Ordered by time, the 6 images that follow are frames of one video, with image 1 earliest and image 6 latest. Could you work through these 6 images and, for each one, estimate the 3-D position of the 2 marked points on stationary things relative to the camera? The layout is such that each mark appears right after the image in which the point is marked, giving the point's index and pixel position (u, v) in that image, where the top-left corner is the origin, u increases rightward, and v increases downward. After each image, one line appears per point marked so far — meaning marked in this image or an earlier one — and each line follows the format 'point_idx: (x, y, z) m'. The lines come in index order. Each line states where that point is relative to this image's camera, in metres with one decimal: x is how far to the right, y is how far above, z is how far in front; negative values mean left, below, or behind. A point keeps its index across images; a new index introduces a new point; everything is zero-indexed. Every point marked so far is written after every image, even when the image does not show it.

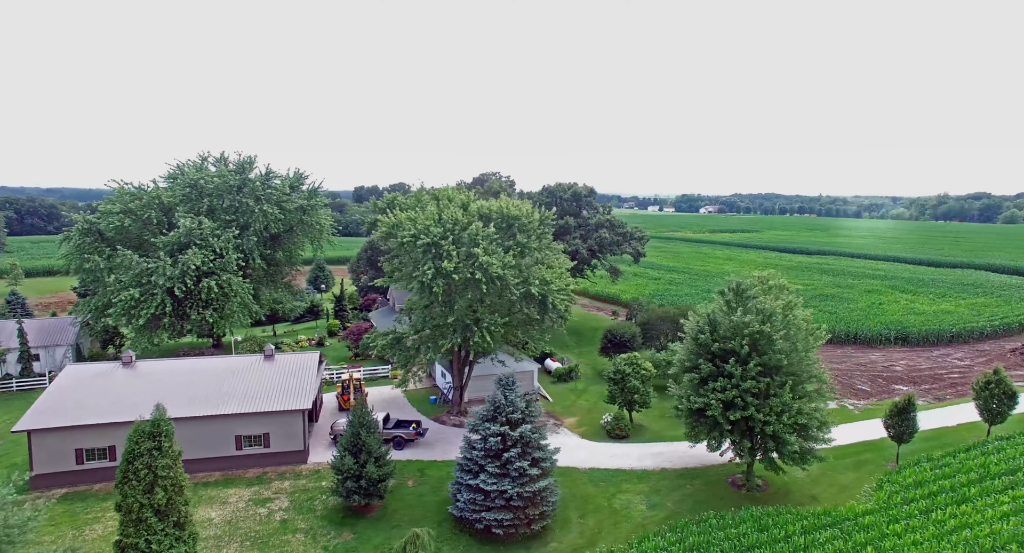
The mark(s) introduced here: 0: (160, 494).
0: (-8.0, -5.0, +14.2) m
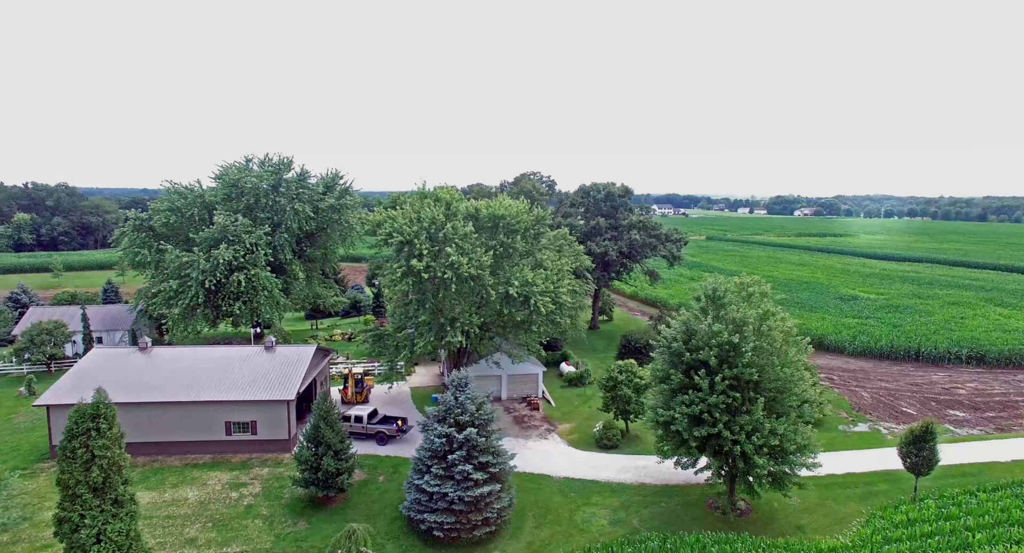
0: (-10.2, -4.8, +15.3) m
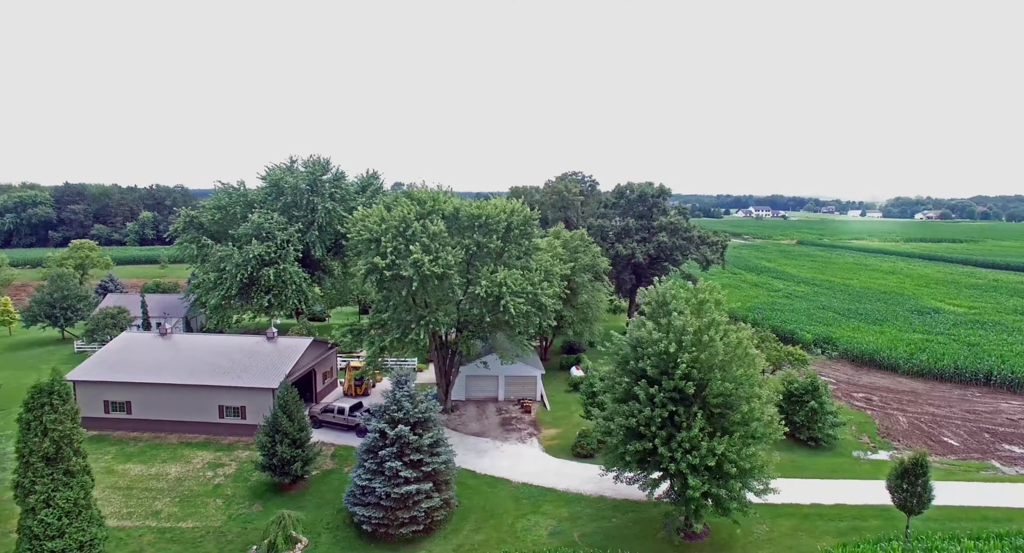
0: (-12.6, -4.5, +17.1) m
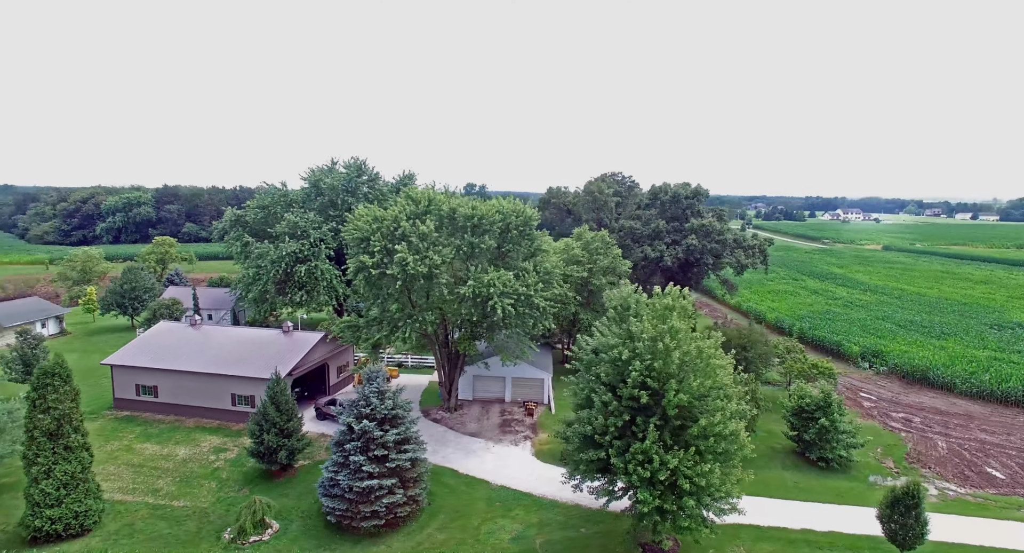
0: (-13.9, -4.3, +18.8) m
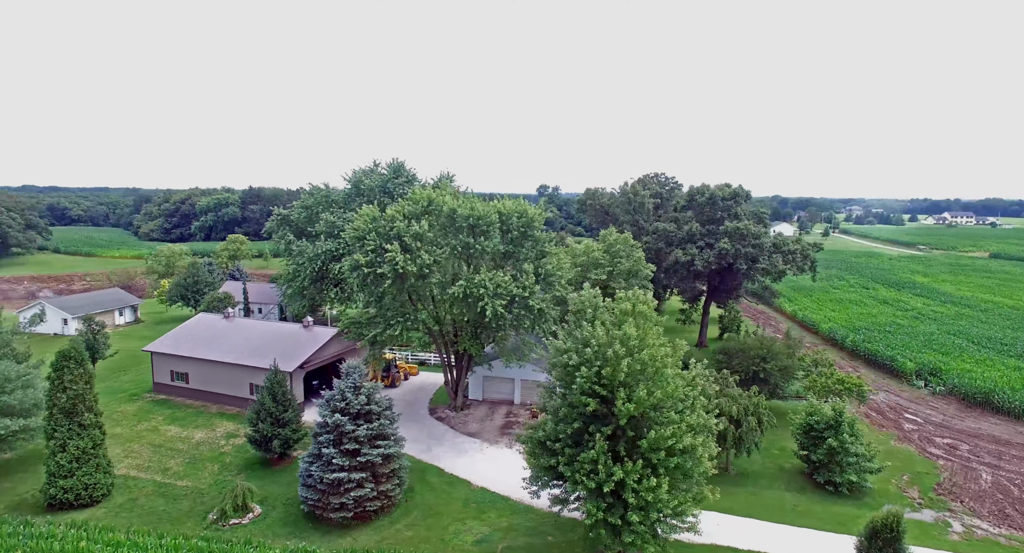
0: (-14.8, -4.0, +20.7) m
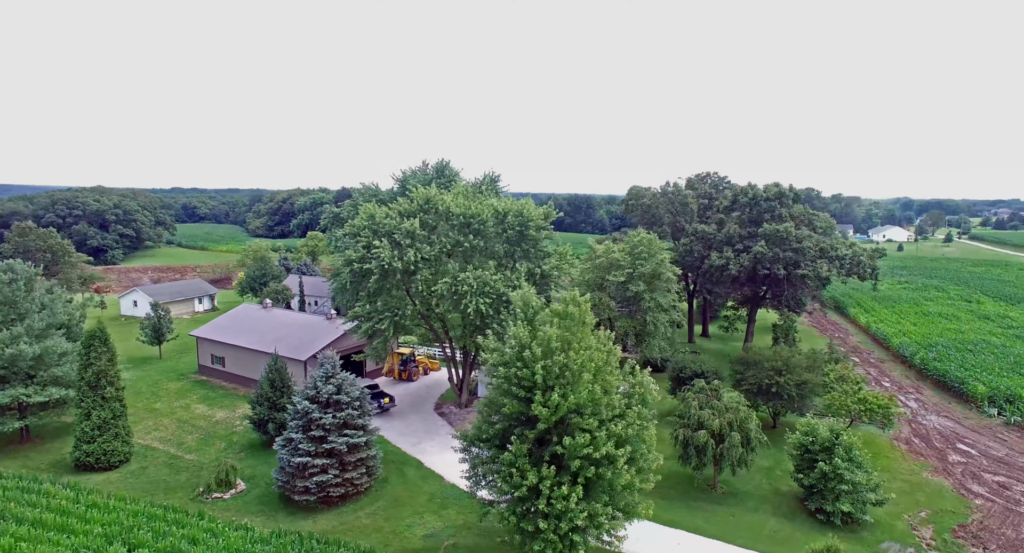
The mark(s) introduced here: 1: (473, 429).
0: (-15.6, -3.6, +23.1) m
1: (-1.0, -4.0, +16.6) m
